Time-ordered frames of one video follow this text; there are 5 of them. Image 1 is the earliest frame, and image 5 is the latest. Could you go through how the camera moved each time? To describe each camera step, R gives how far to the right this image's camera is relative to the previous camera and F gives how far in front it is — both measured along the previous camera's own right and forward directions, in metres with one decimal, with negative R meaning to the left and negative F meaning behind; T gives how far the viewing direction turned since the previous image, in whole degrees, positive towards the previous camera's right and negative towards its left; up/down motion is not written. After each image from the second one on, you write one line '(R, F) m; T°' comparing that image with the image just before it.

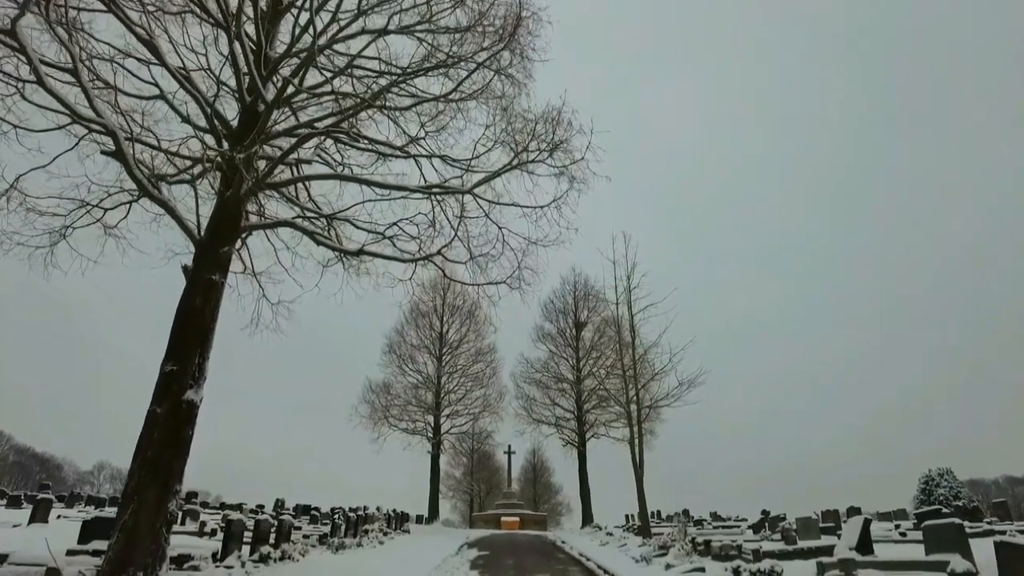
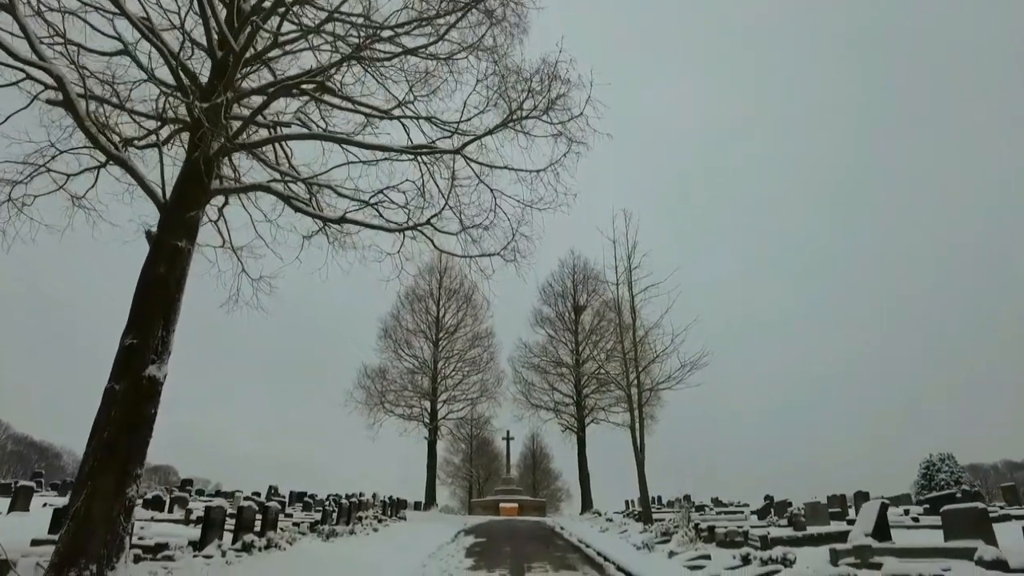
(+0.1, +0.6) m; 0°
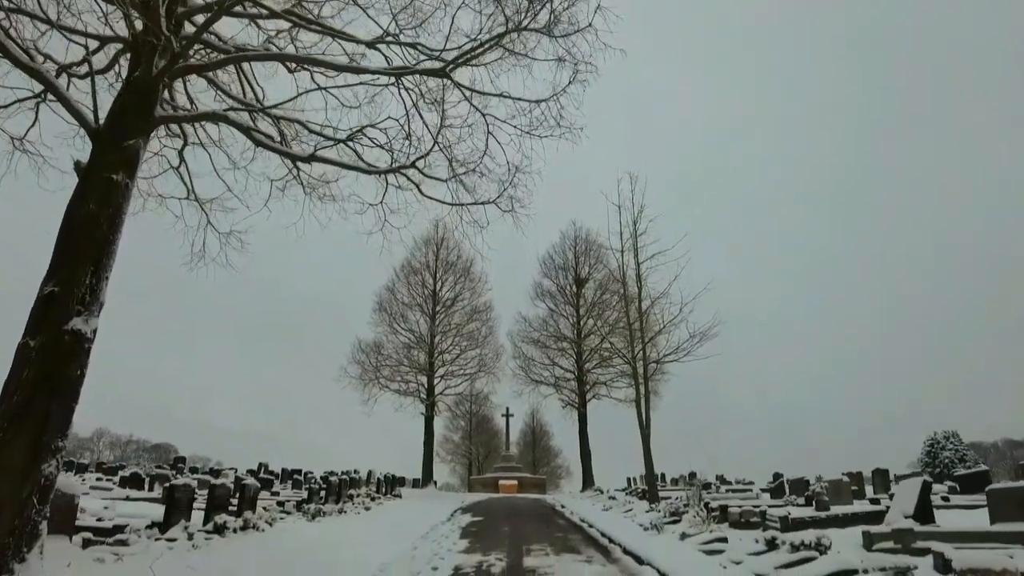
(0.0, +1.0) m; 0°
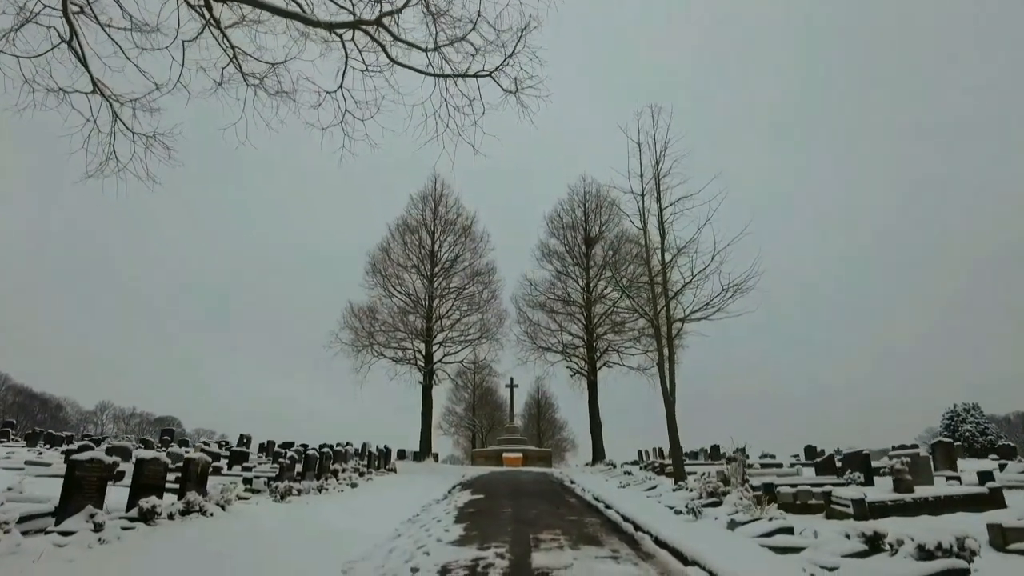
(0.0, +2.0) m; 0°
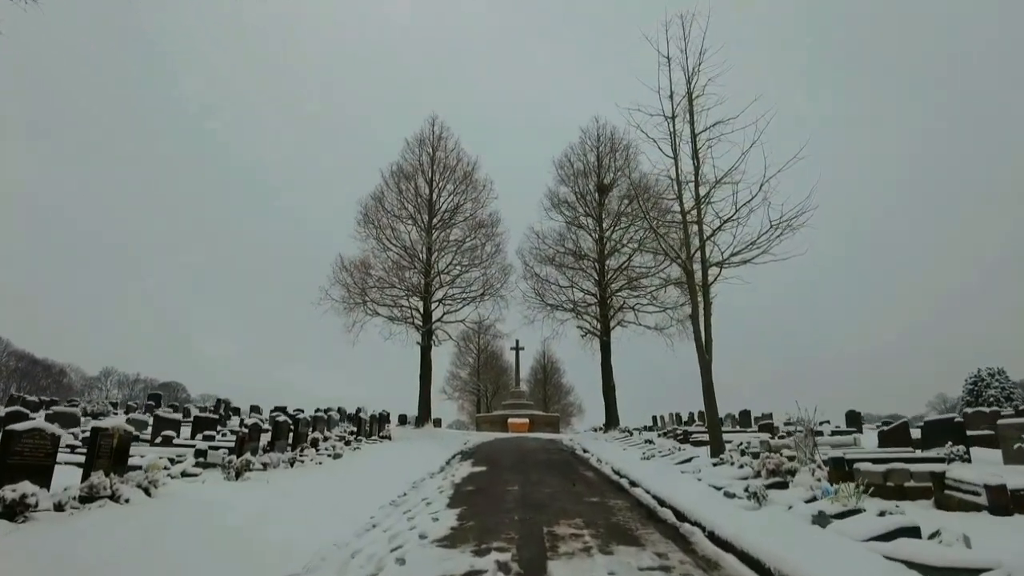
(0.0, +2.1) m; -1°
